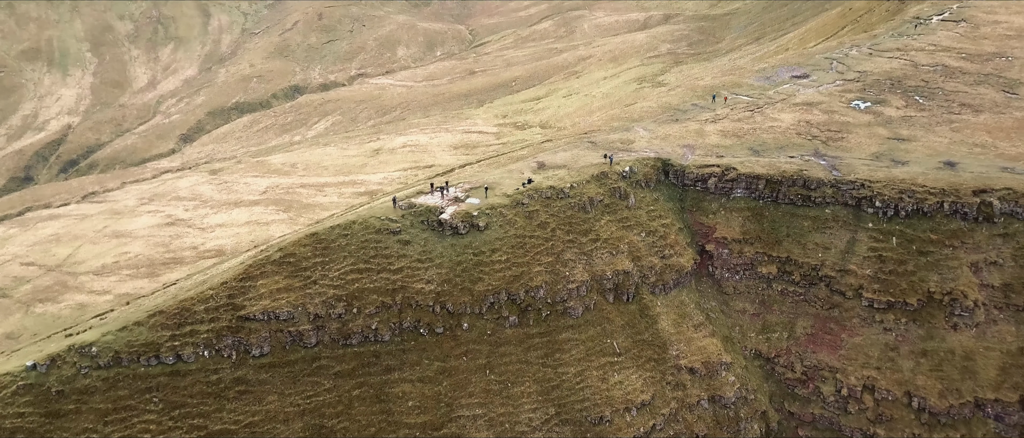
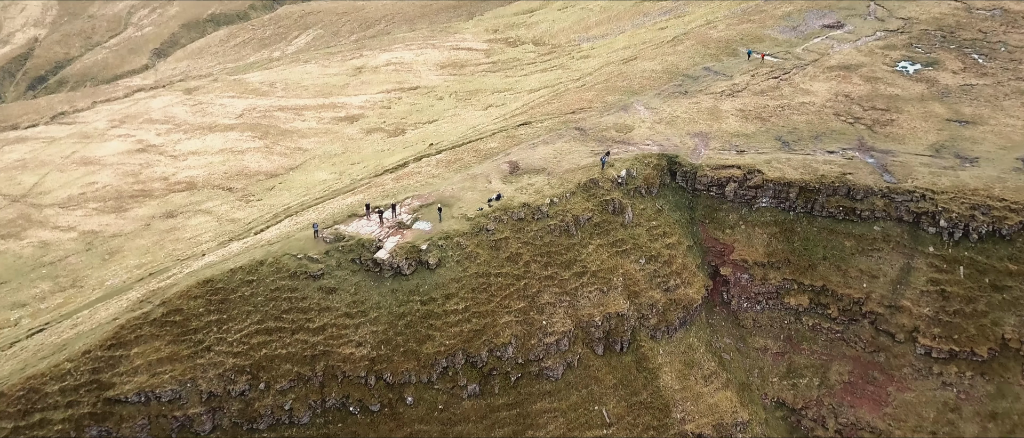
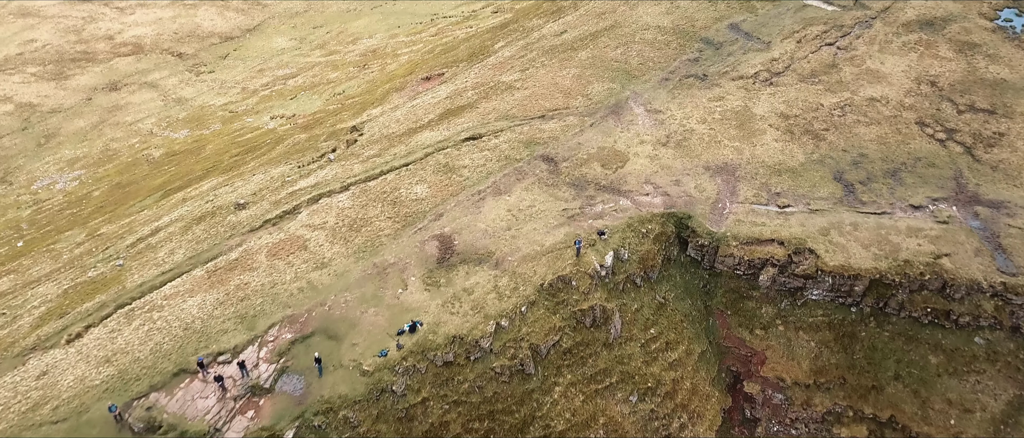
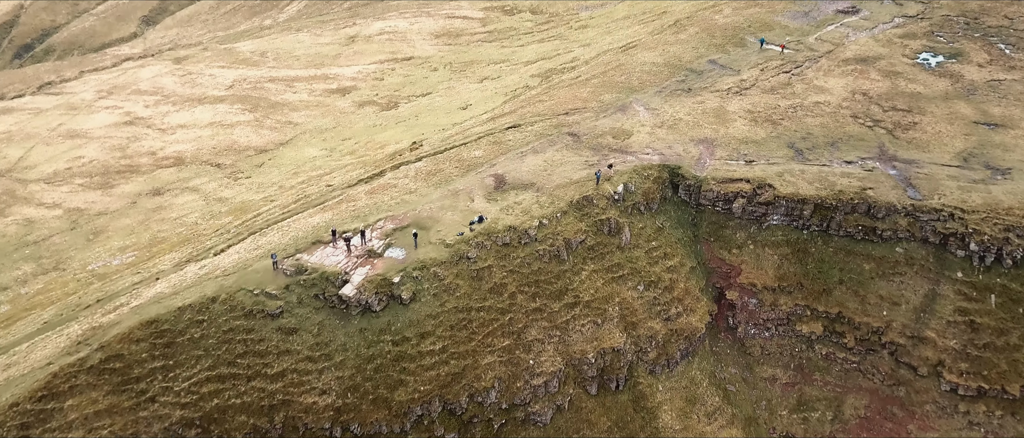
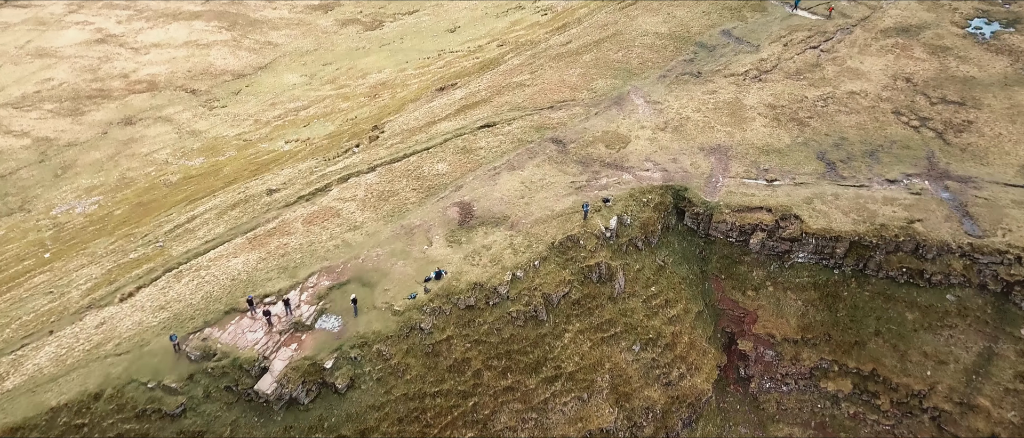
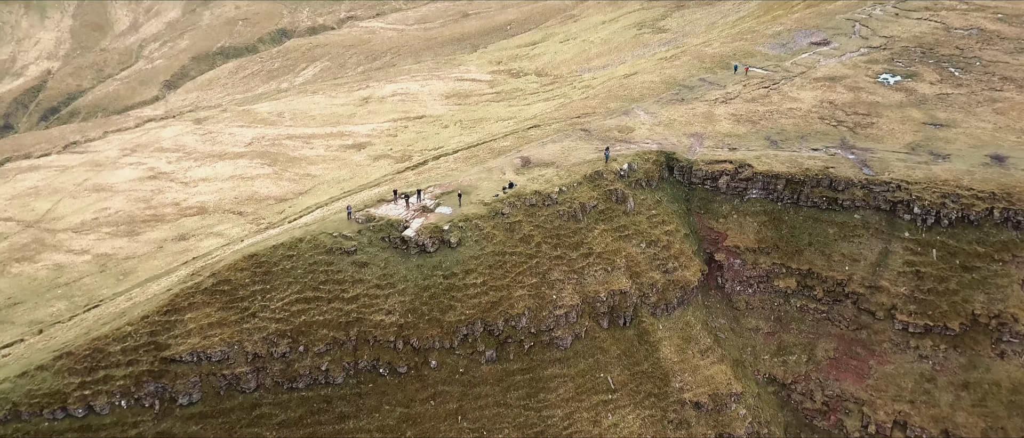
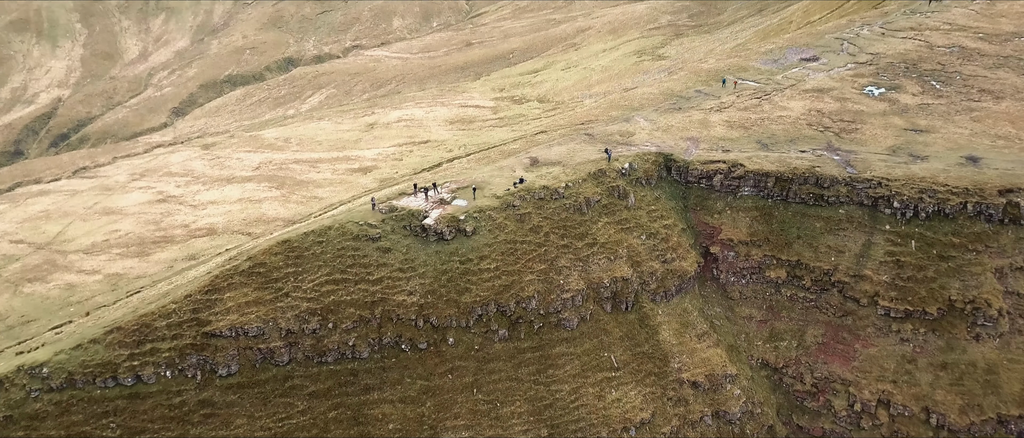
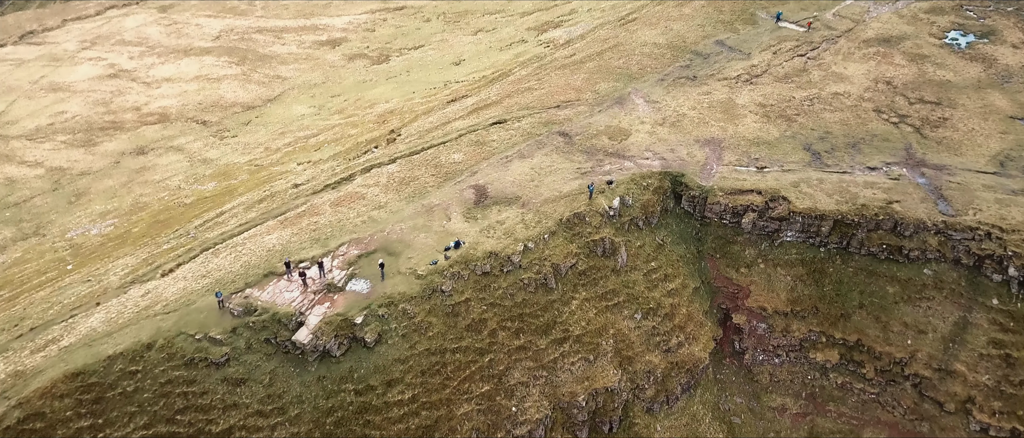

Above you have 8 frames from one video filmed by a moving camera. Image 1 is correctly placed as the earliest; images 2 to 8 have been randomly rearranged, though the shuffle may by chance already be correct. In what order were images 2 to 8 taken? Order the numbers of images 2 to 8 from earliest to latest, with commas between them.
7, 6, 2, 4, 8, 5, 3
